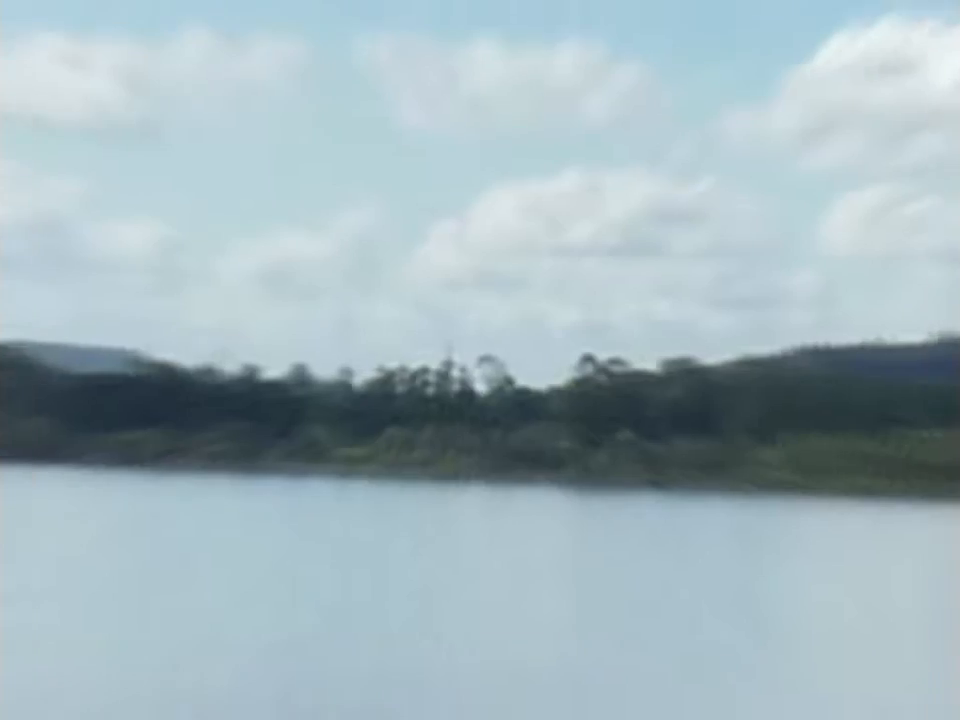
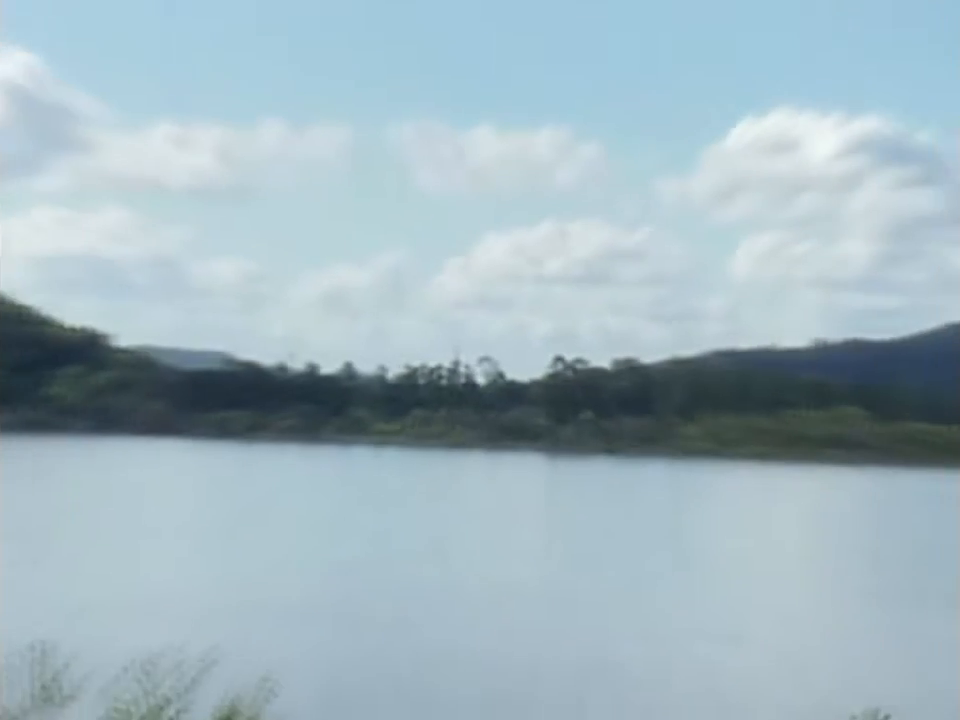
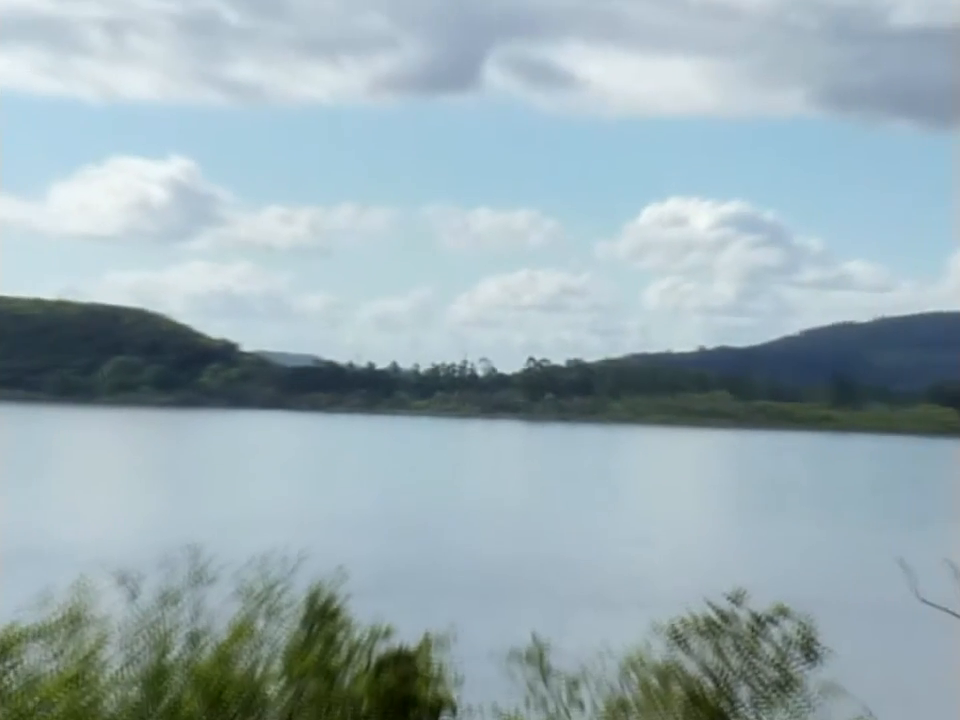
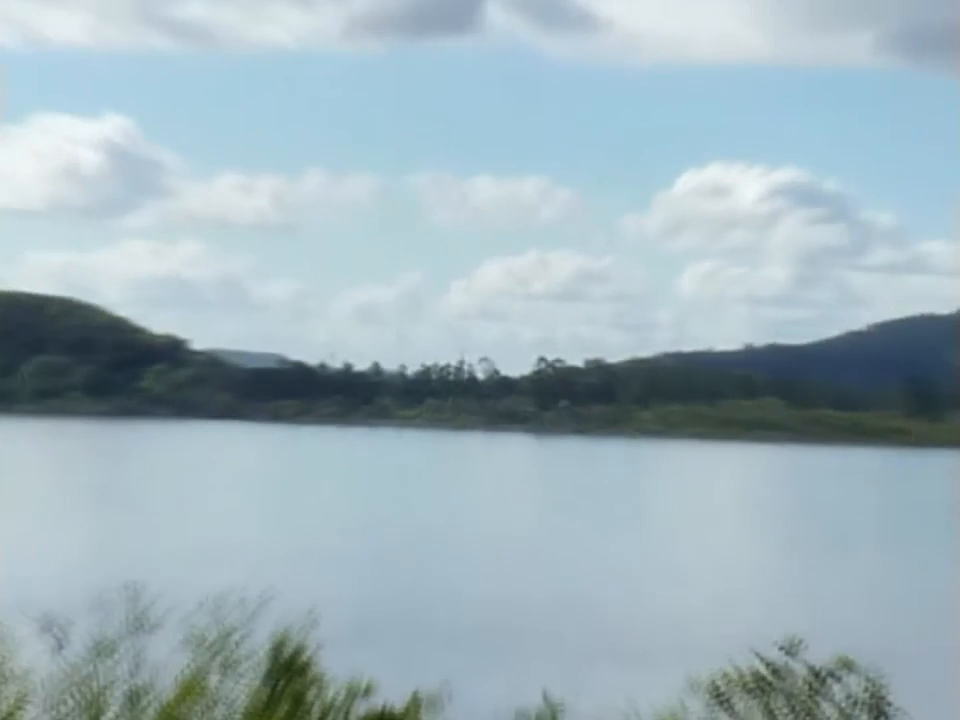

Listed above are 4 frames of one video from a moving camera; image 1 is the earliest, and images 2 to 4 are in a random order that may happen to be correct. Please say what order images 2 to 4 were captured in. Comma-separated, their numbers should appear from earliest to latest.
2, 4, 3
